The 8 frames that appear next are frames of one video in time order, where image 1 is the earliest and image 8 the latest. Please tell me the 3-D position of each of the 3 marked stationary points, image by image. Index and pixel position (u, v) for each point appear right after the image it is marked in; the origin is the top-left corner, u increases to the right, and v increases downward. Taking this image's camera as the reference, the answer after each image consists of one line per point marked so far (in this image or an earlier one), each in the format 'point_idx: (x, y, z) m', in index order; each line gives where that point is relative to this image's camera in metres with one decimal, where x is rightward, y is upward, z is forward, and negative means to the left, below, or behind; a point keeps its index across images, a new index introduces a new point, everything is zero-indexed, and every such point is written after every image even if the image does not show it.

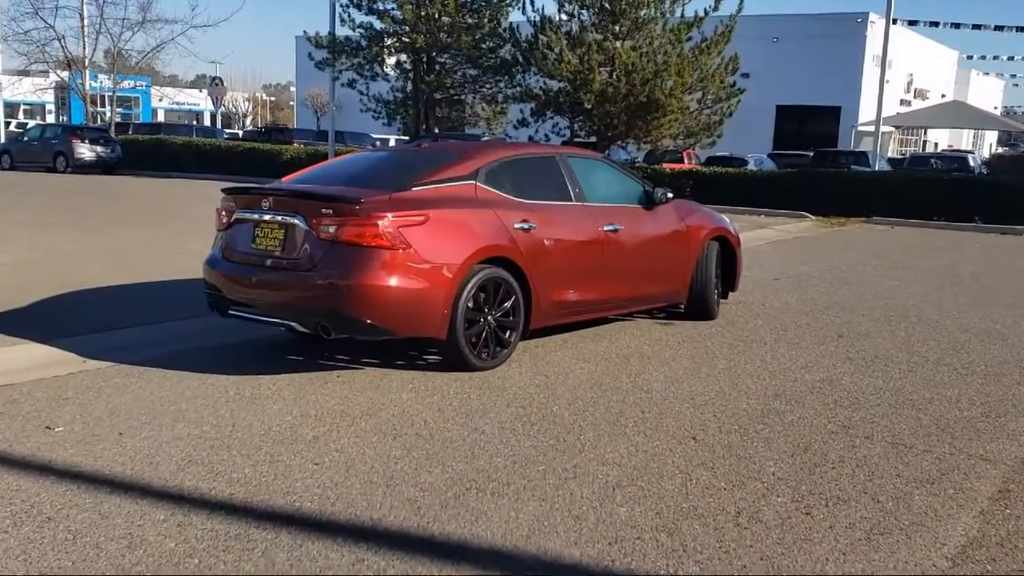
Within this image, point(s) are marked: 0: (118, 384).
0: (-2.7, -0.7, +6.6) m
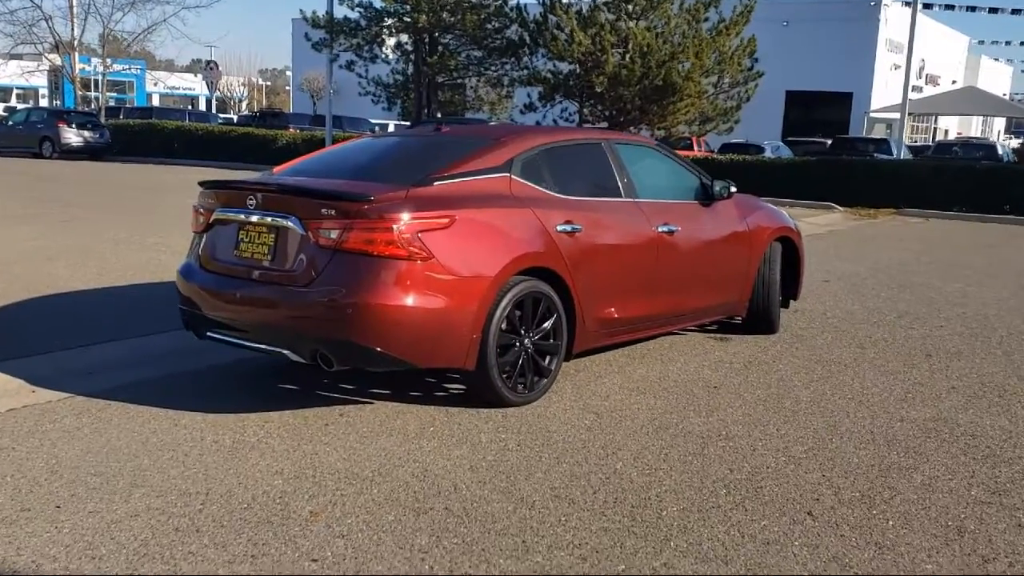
0: (-2.4, -0.8, +5.3) m
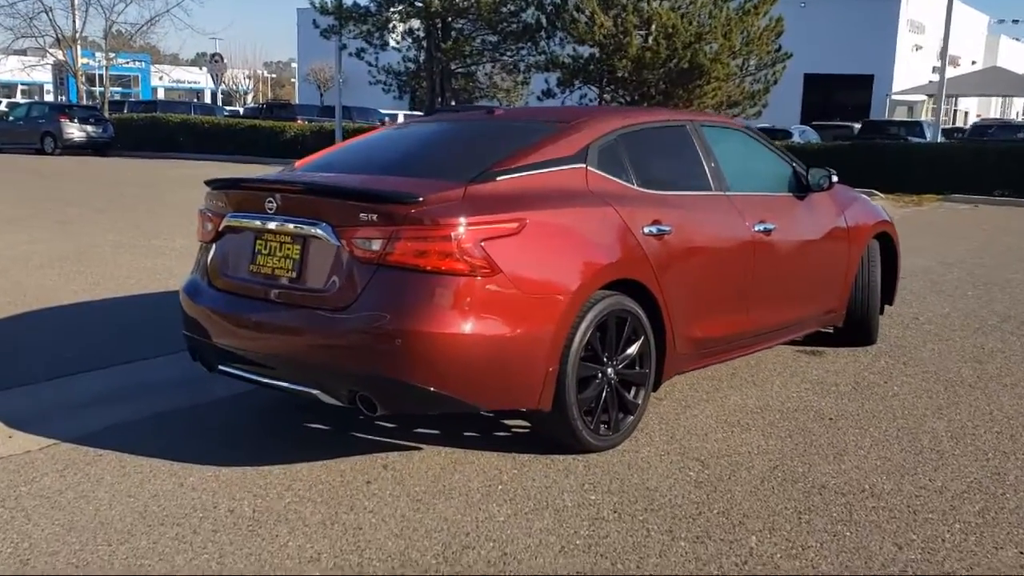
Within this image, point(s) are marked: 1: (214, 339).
0: (-2.1, -0.9, +4.2) m
1: (-1.4, -0.3, +4.7) m
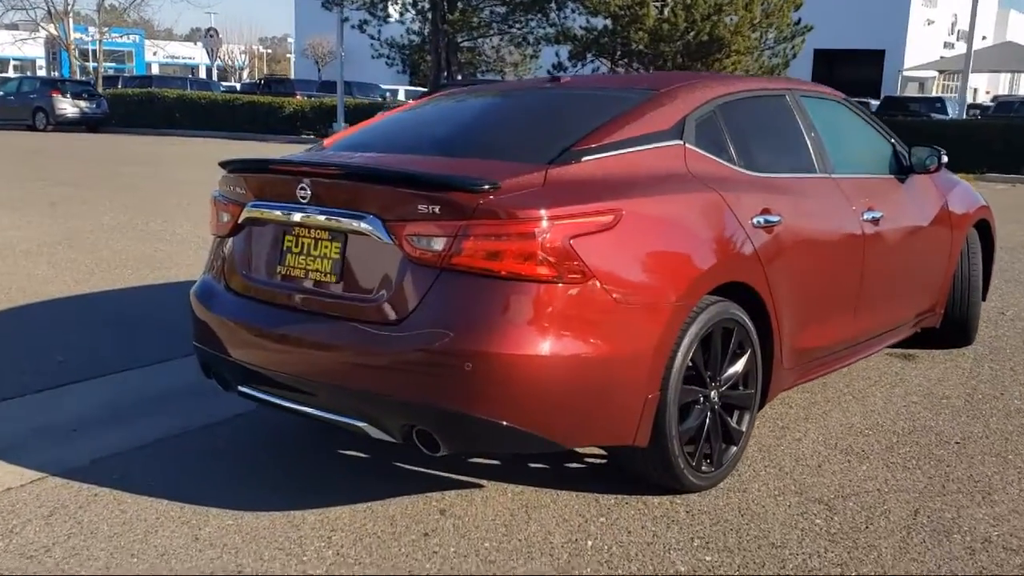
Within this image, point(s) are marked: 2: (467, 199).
0: (-1.7, -0.9, +3.4) m
1: (-1.1, -0.3, +3.8) m
2: (-0.2, +0.3, +3.3) m
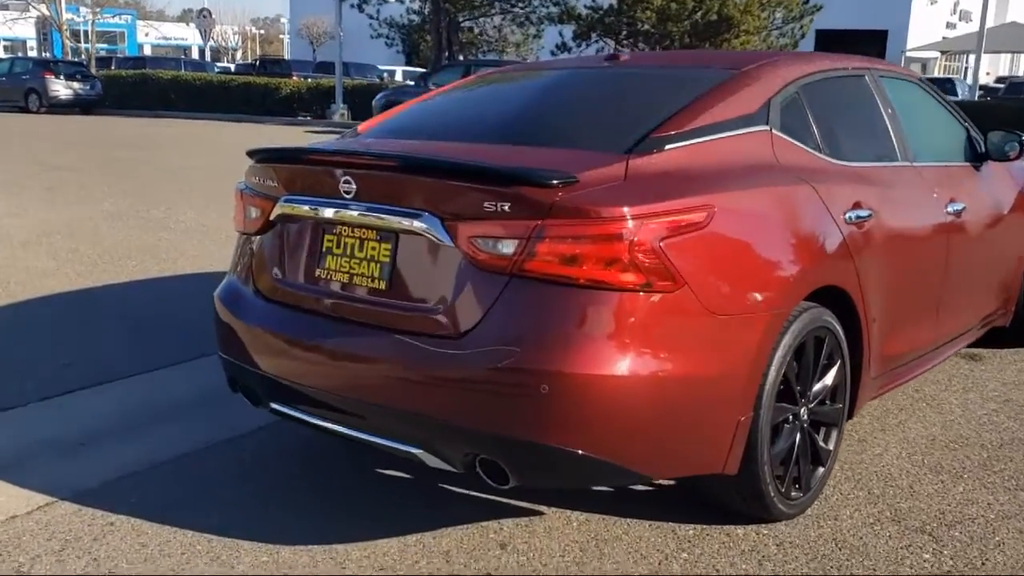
0: (-1.5, -0.9, +3.0) m
1: (-0.9, -0.3, +3.4) m
2: (+0.1, +0.3, +2.8) m
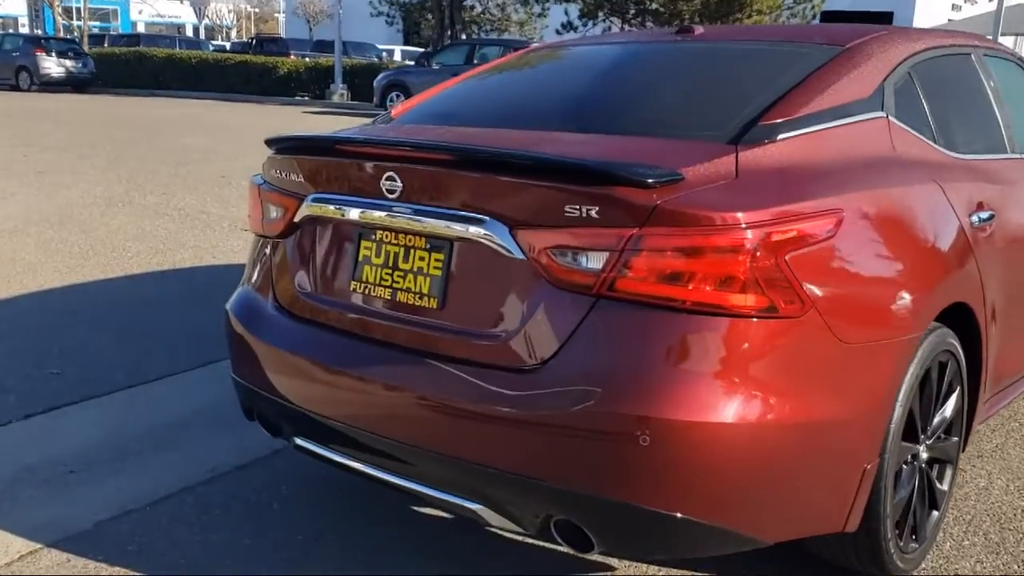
0: (-1.3, -1.0, +2.5) m
1: (-0.7, -0.3, +2.9) m
2: (+0.3, +0.2, +2.3) m
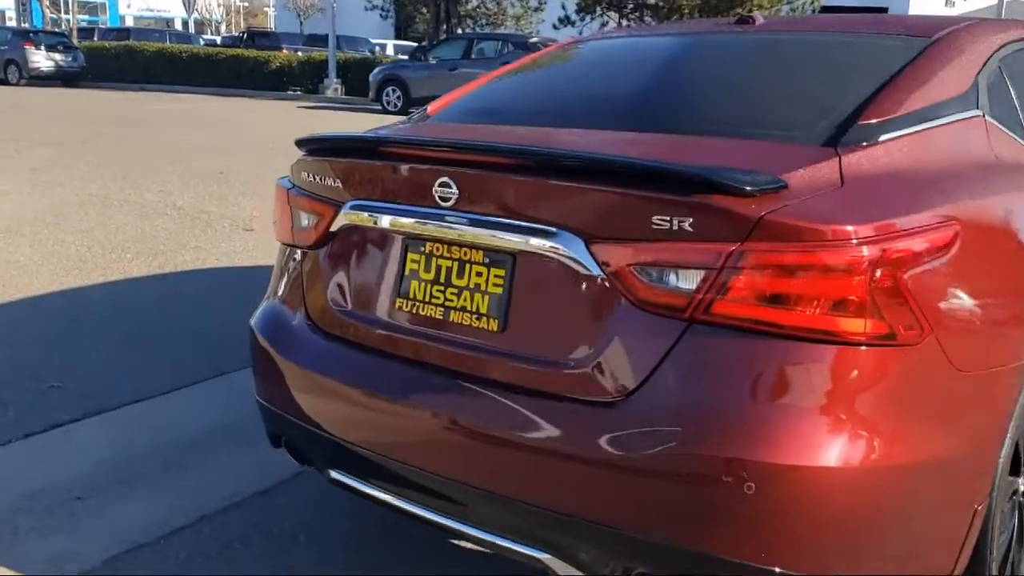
0: (-1.1, -1.0, +2.2) m
1: (-0.5, -0.4, +2.6) m
2: (+0.5, +0.2, +2.0) m
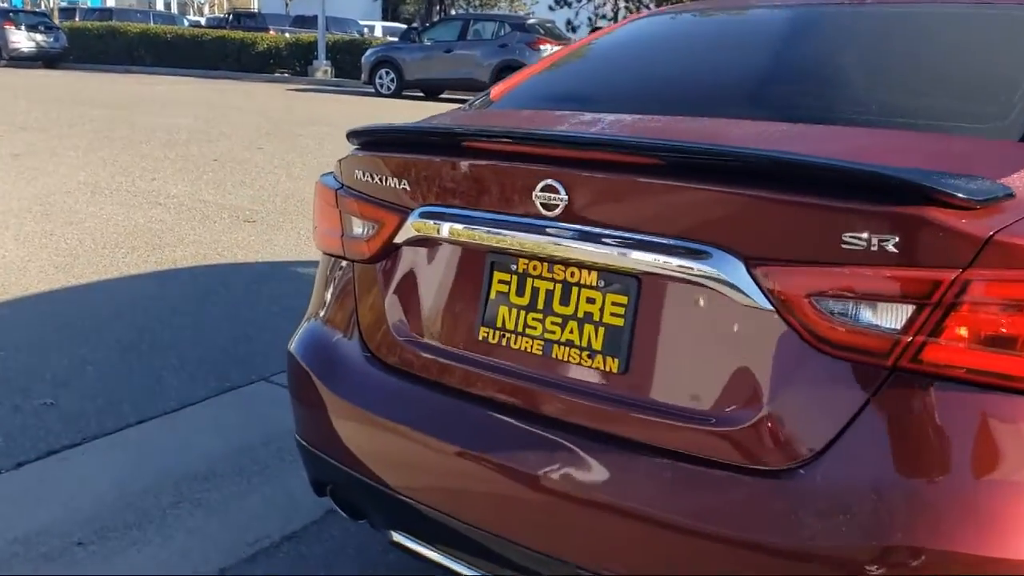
0: (-0.9, -1.1, +1.8) m
1: (-0.3, -0.4, +2.1) m
2: (+0.7, +0.1, +1.6) m
